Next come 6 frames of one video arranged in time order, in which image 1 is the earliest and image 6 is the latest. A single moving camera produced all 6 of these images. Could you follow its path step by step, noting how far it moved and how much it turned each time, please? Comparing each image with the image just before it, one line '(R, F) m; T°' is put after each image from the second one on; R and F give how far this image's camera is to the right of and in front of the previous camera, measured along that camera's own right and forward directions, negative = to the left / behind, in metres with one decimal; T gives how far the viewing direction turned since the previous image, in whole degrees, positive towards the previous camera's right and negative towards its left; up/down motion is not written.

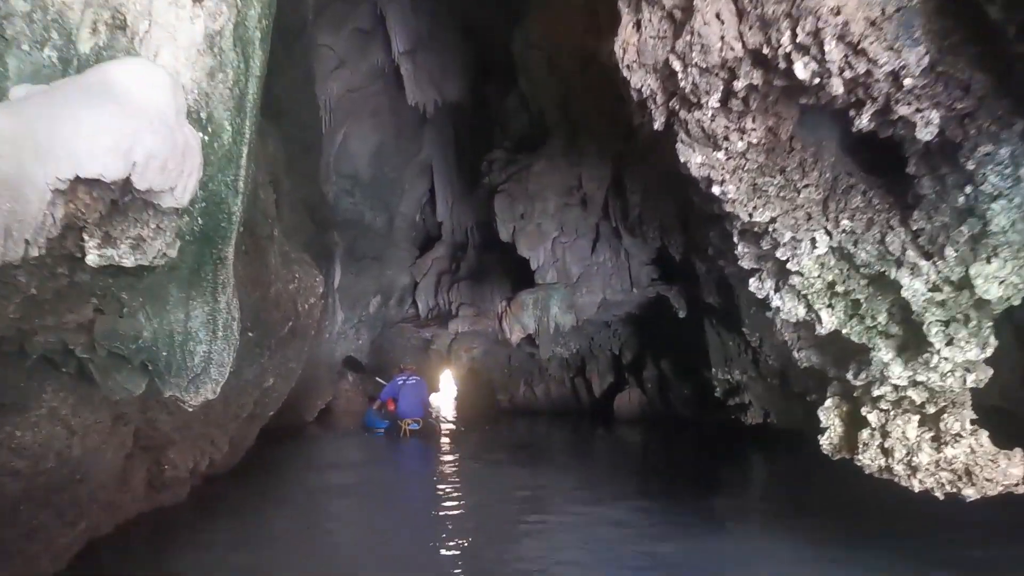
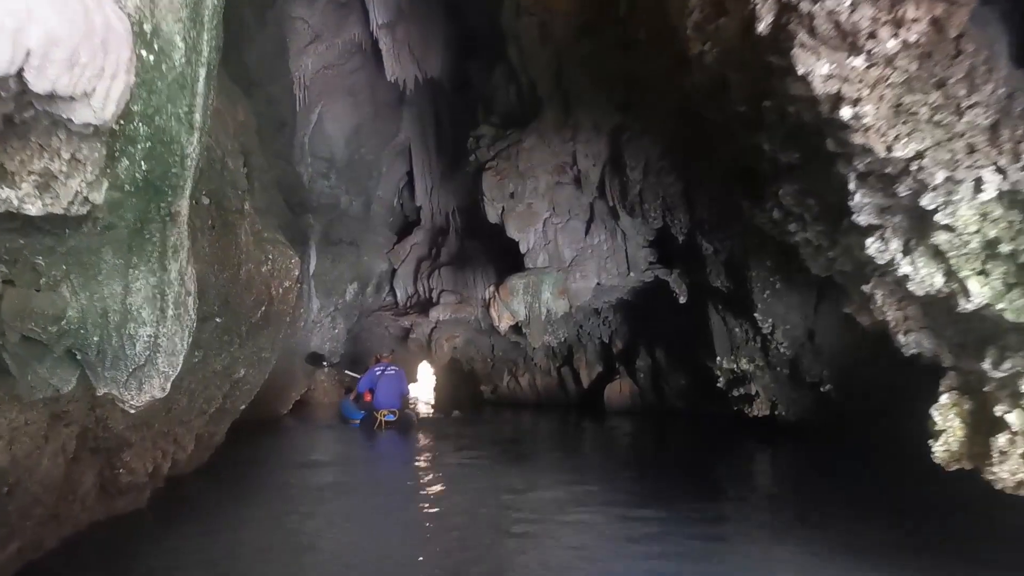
(-0.1, +0.6) m; +2°
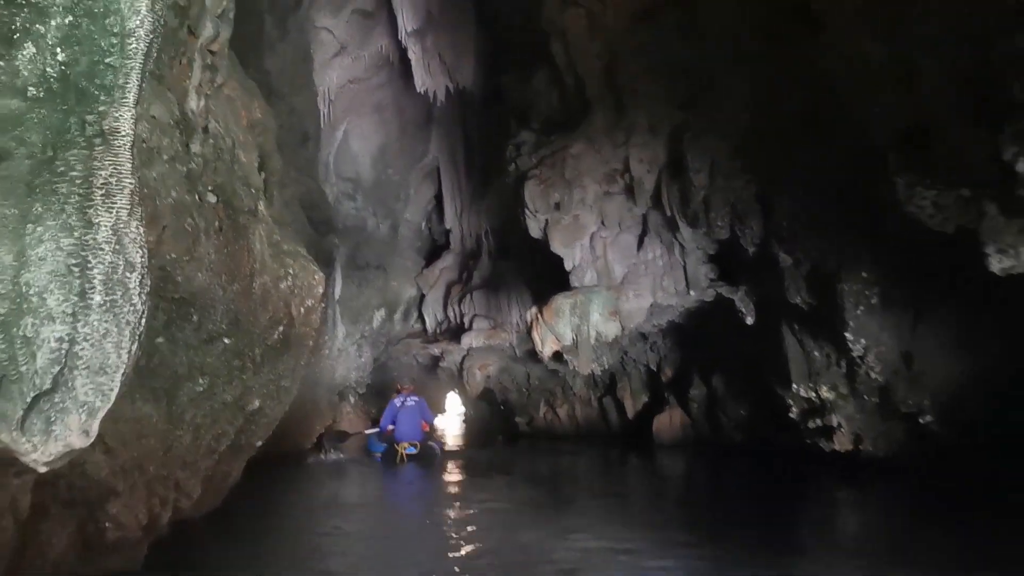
(-0.2, +0.9) m; -1°
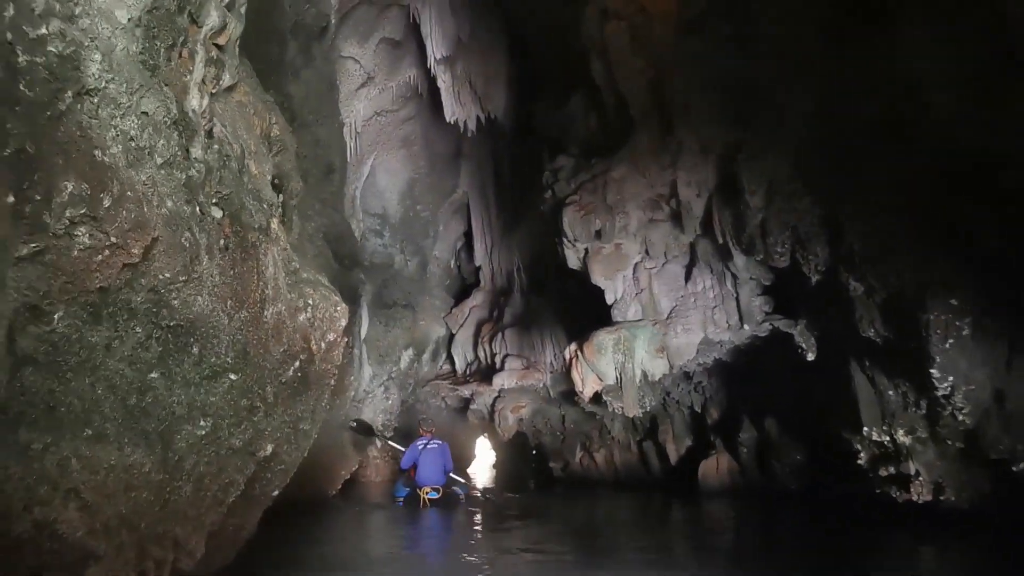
(-0.1, +0.6) m; -2°
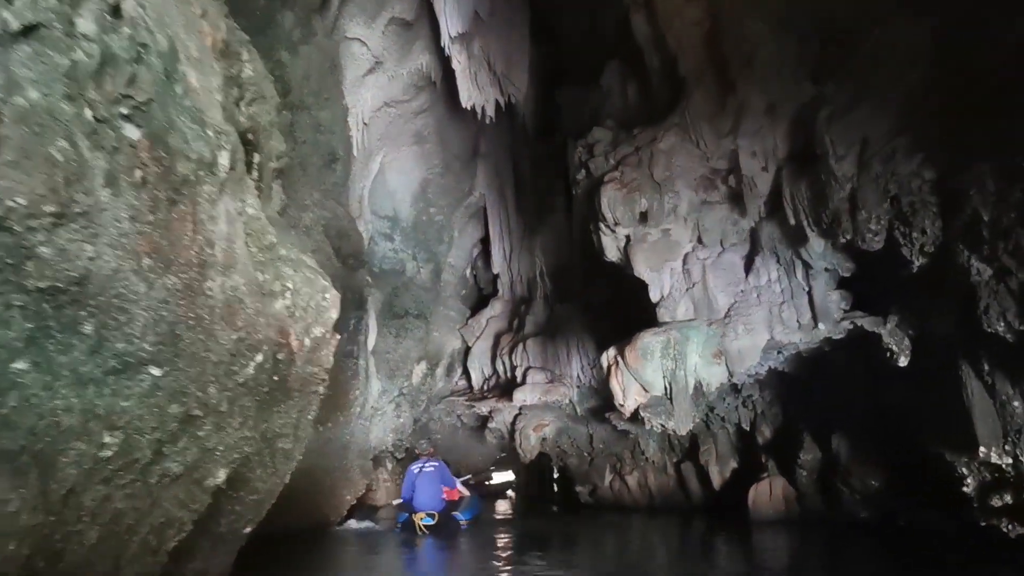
(-0.1, +1.2) m; -1°
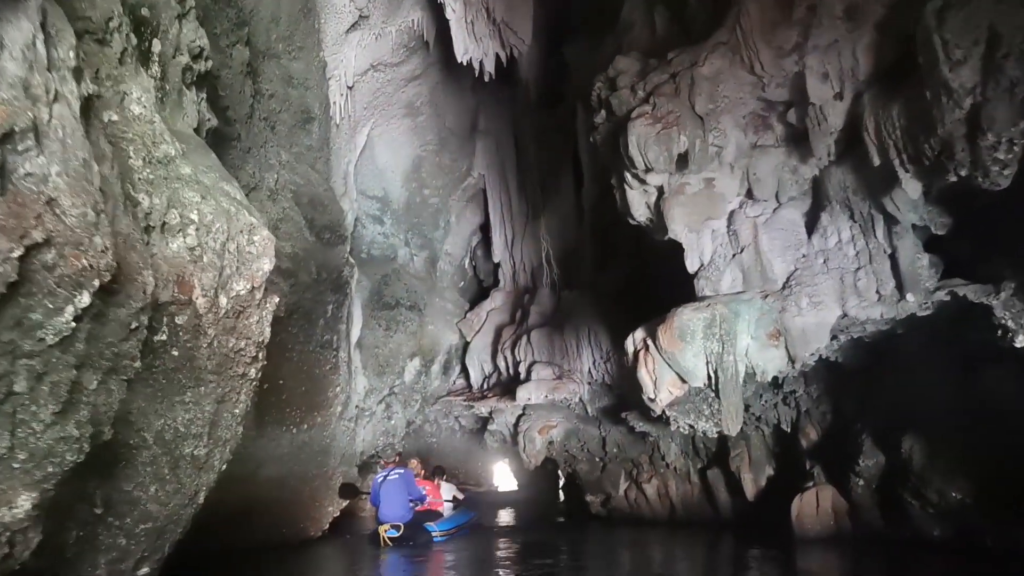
(0.0, +1.3) m; 0°
